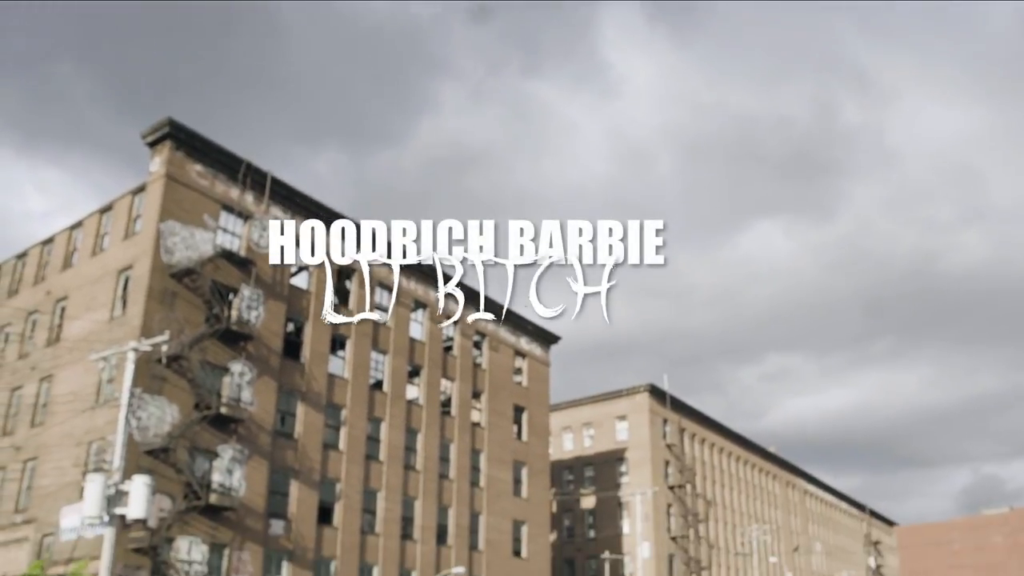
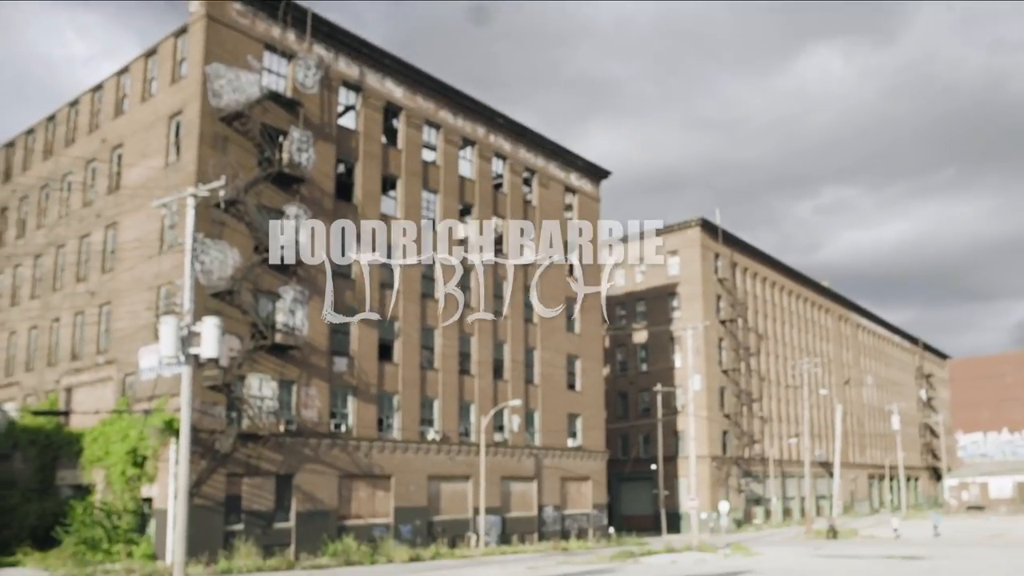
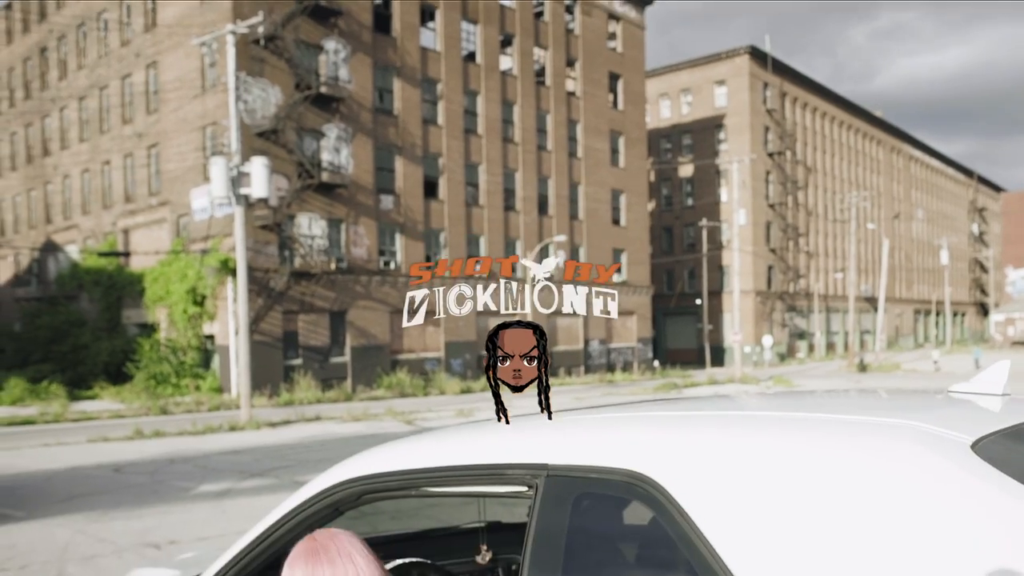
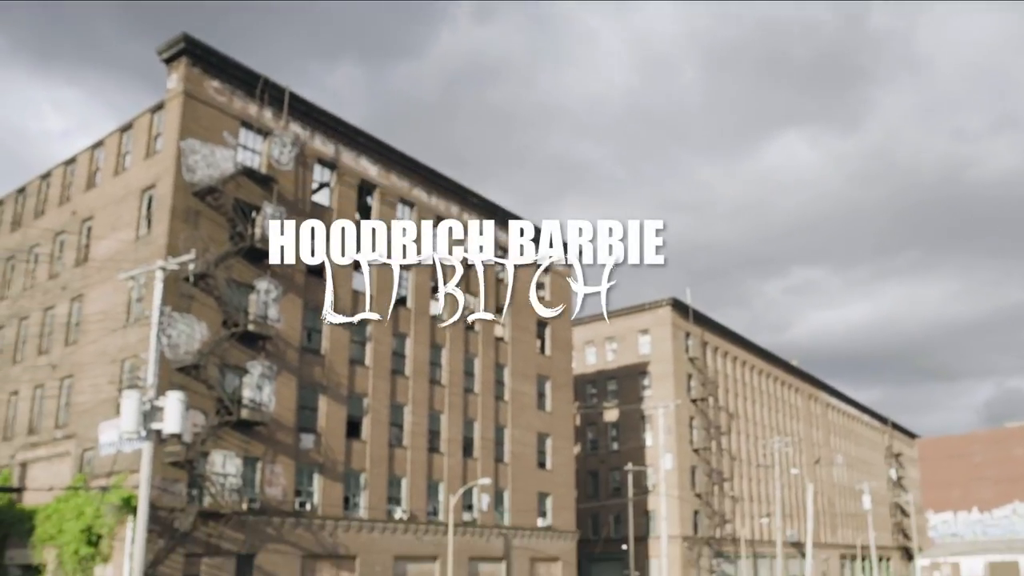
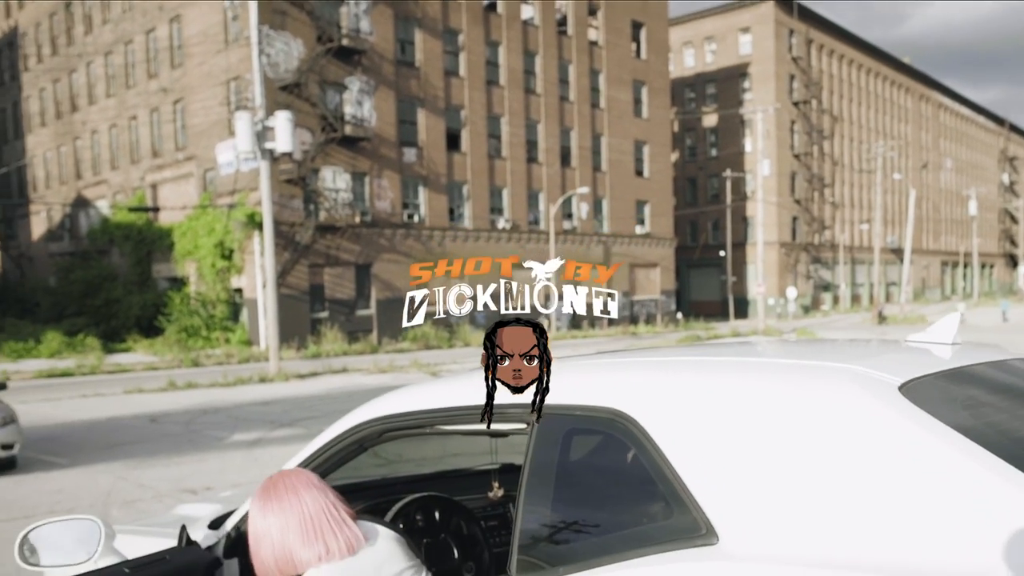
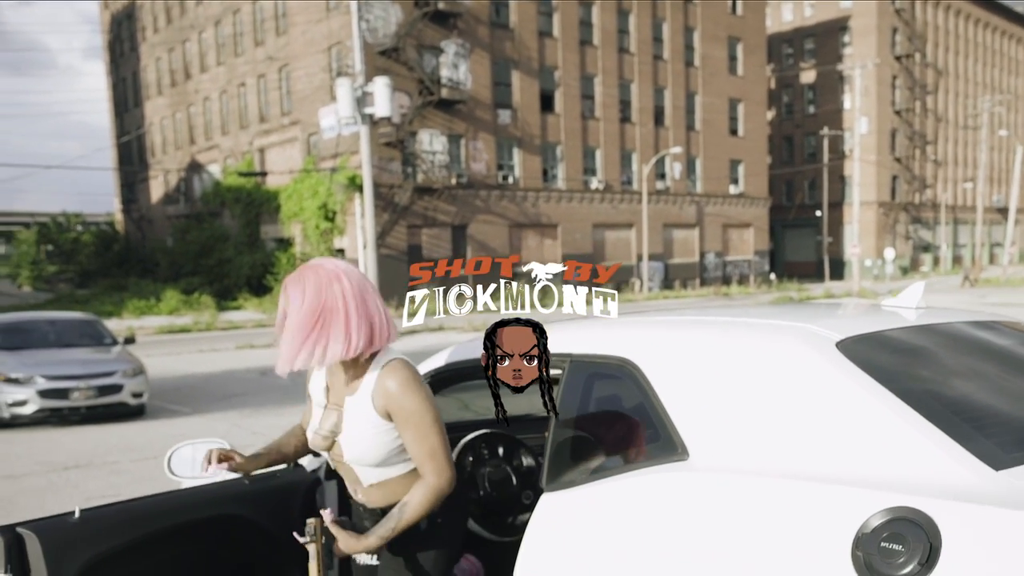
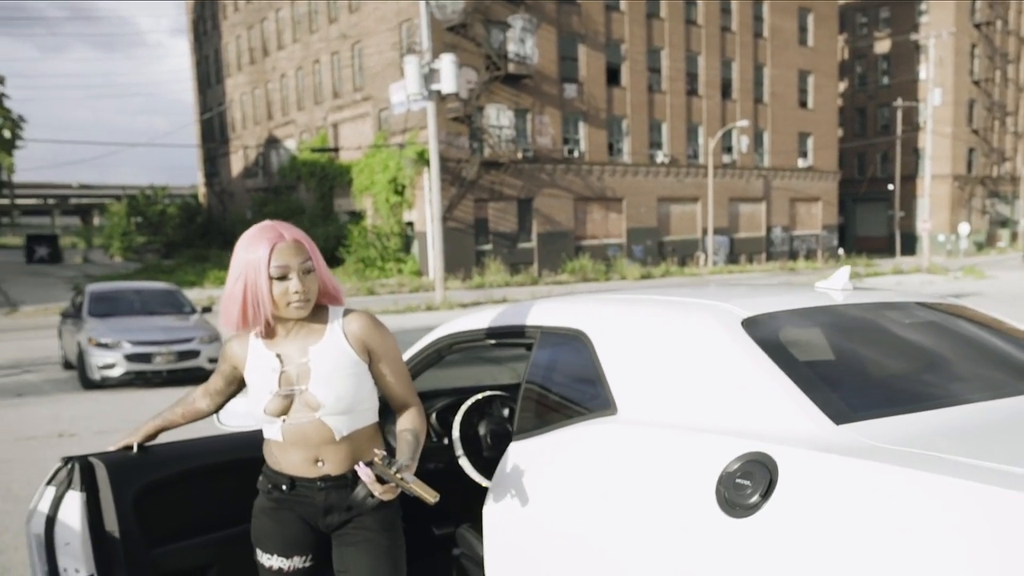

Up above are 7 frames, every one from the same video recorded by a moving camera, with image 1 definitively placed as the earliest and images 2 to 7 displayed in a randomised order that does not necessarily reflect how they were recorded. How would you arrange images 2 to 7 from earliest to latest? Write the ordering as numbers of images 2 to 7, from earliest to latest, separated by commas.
4, 2, 3, 5, 6, 7
